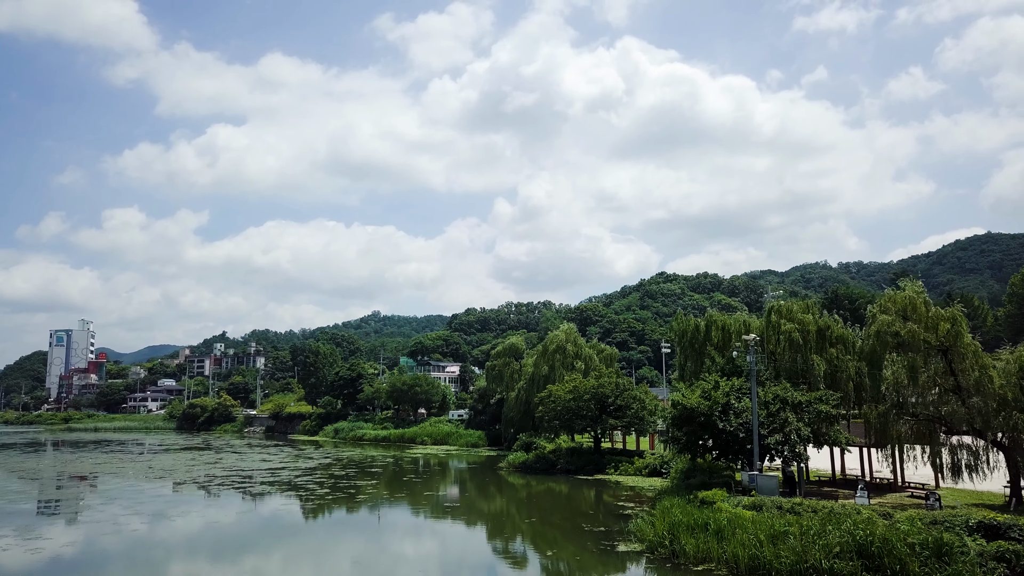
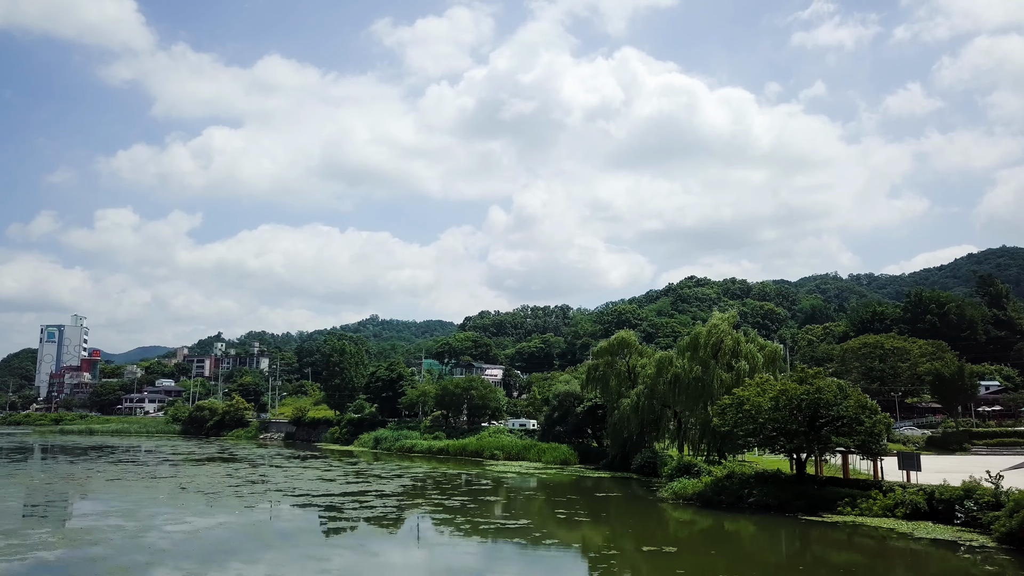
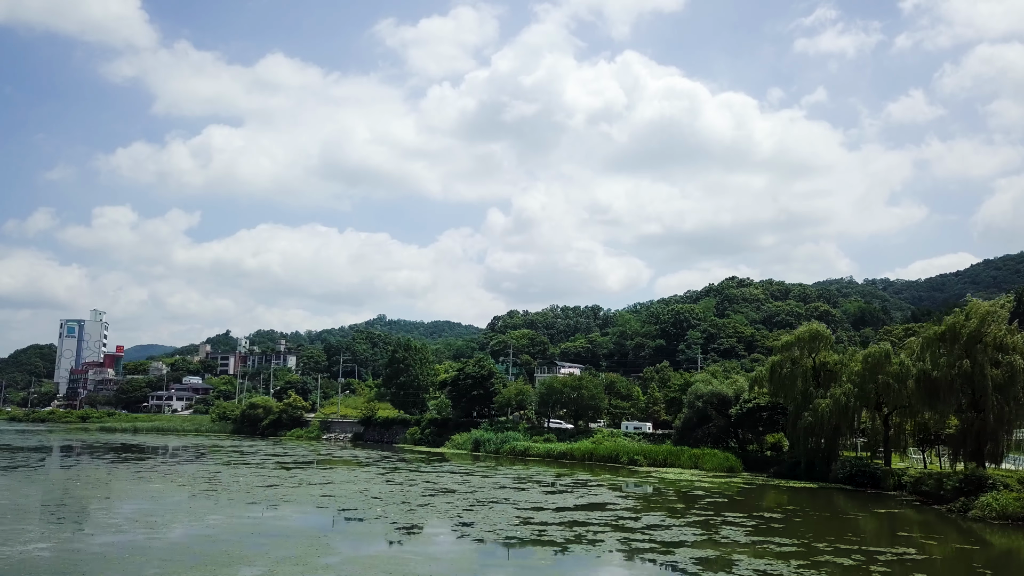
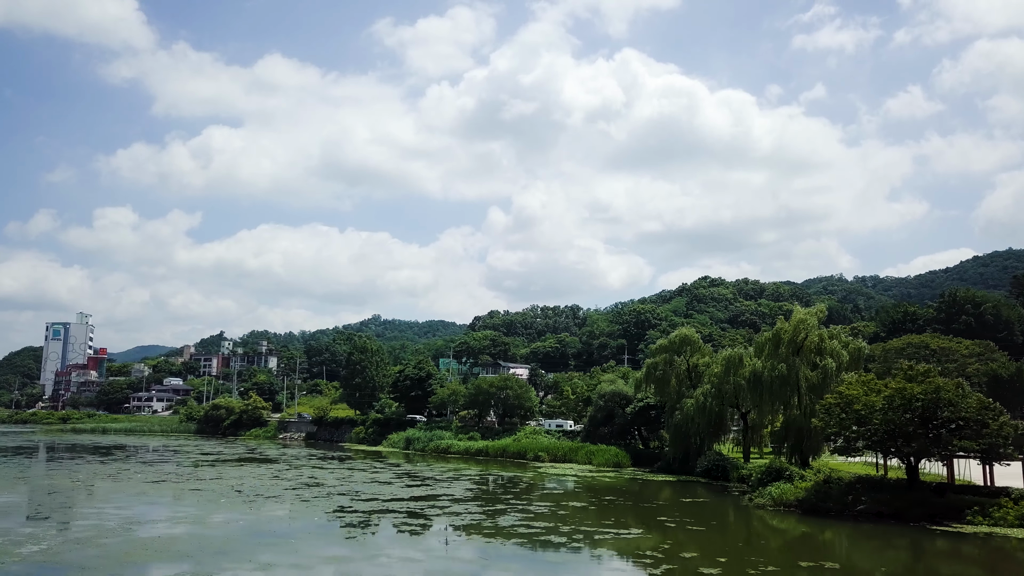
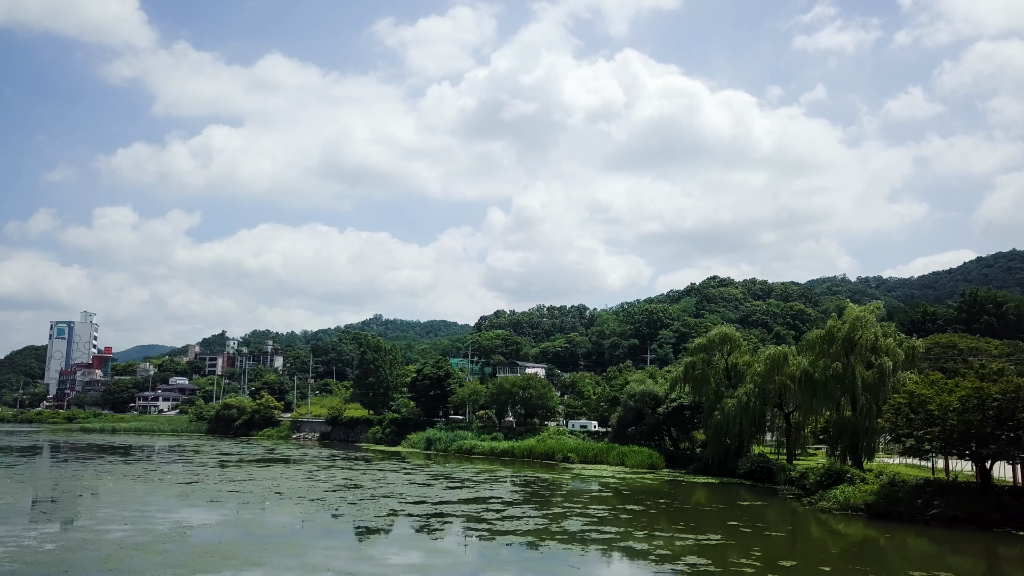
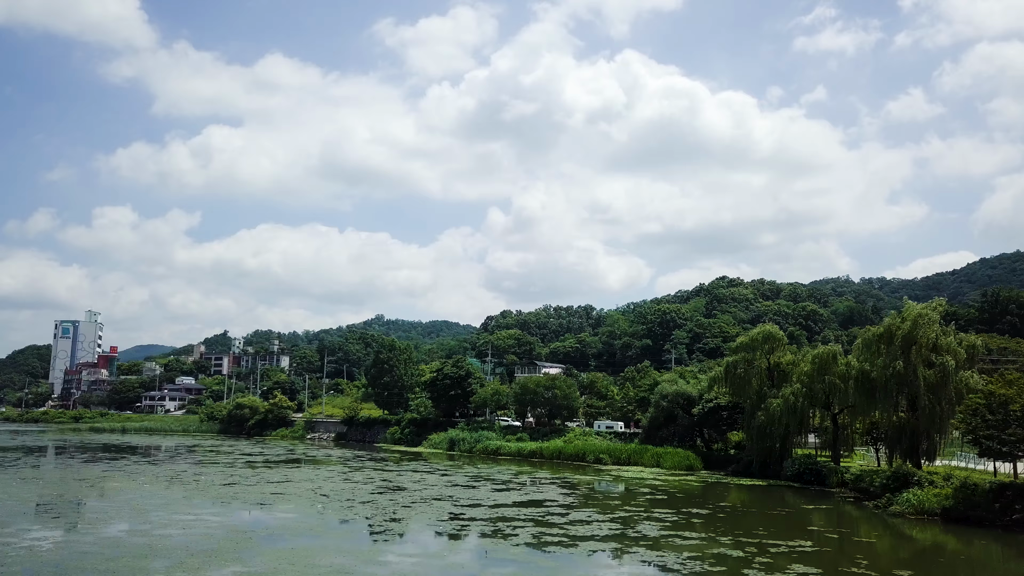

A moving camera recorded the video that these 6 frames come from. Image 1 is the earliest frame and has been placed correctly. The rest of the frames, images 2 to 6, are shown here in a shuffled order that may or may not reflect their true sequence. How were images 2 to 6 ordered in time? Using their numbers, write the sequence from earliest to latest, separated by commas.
2, 4, 5, 6, 3
